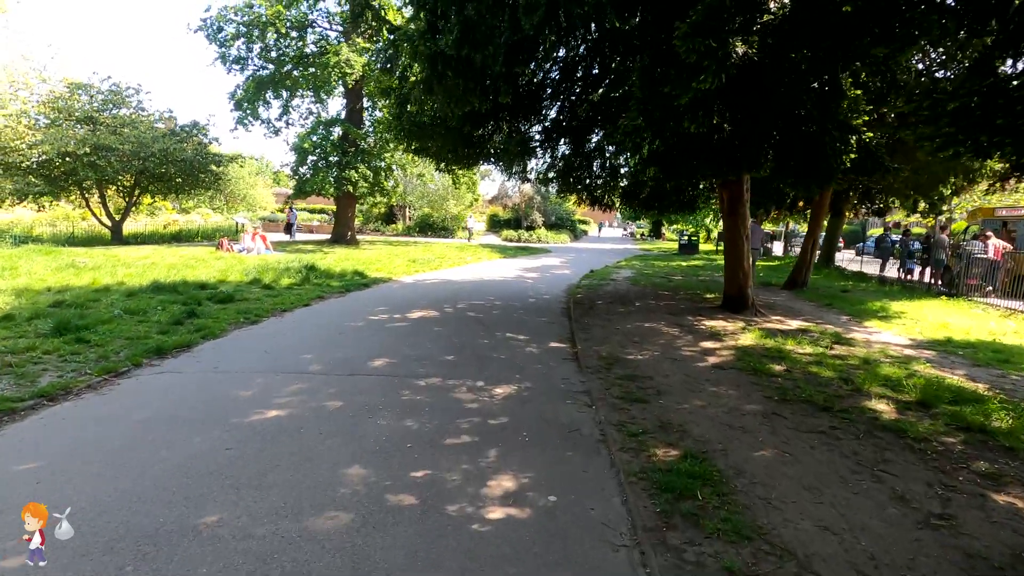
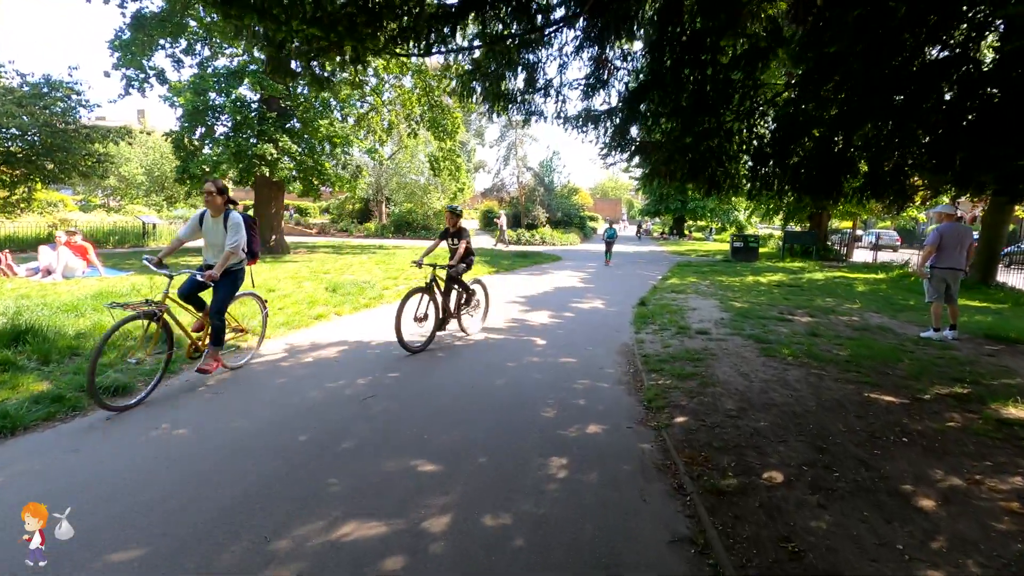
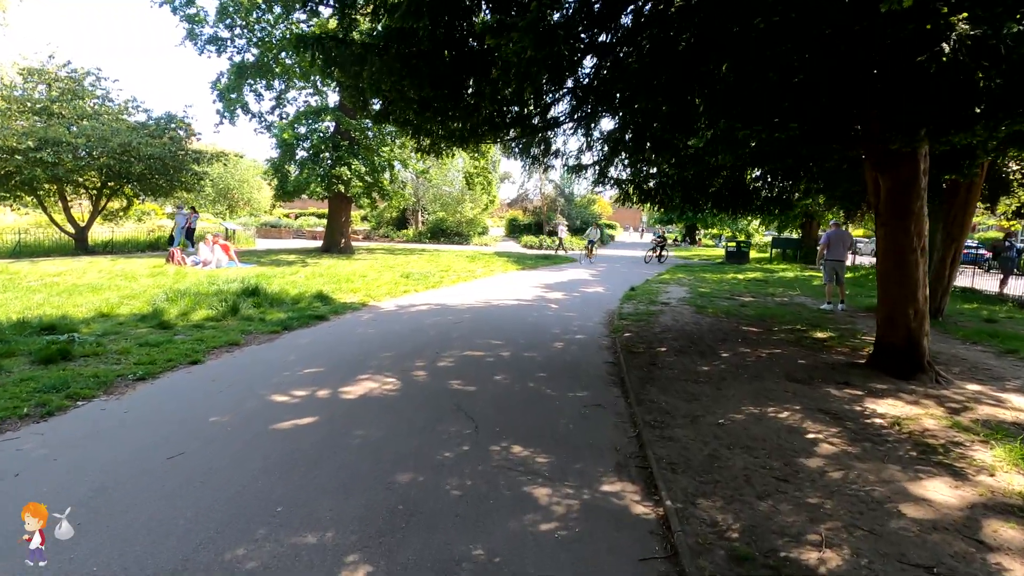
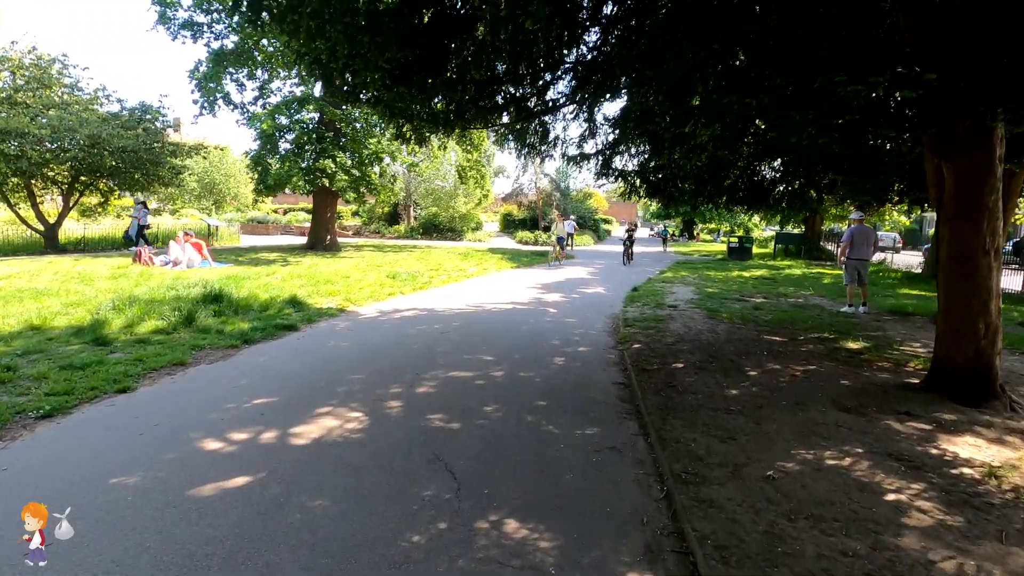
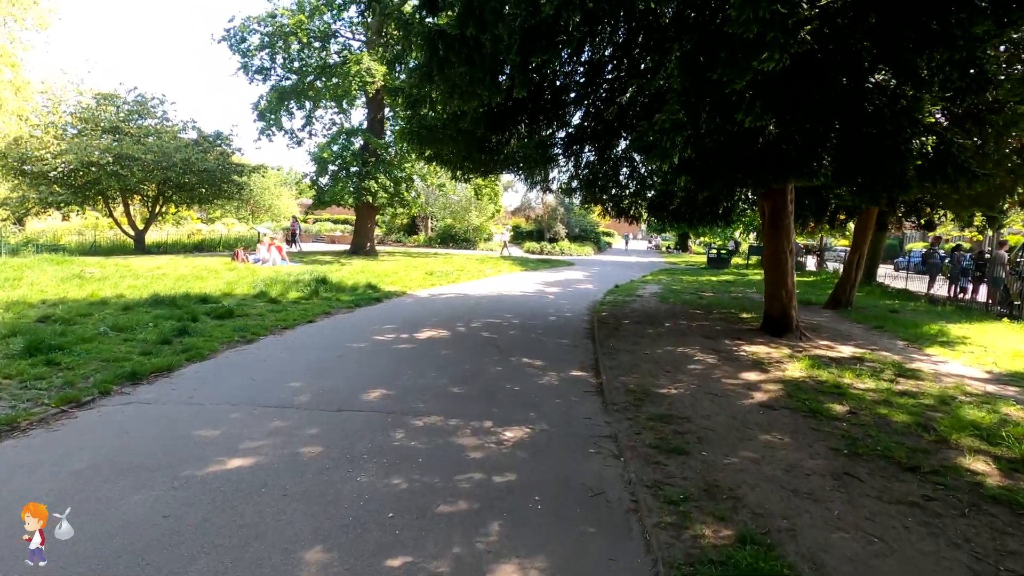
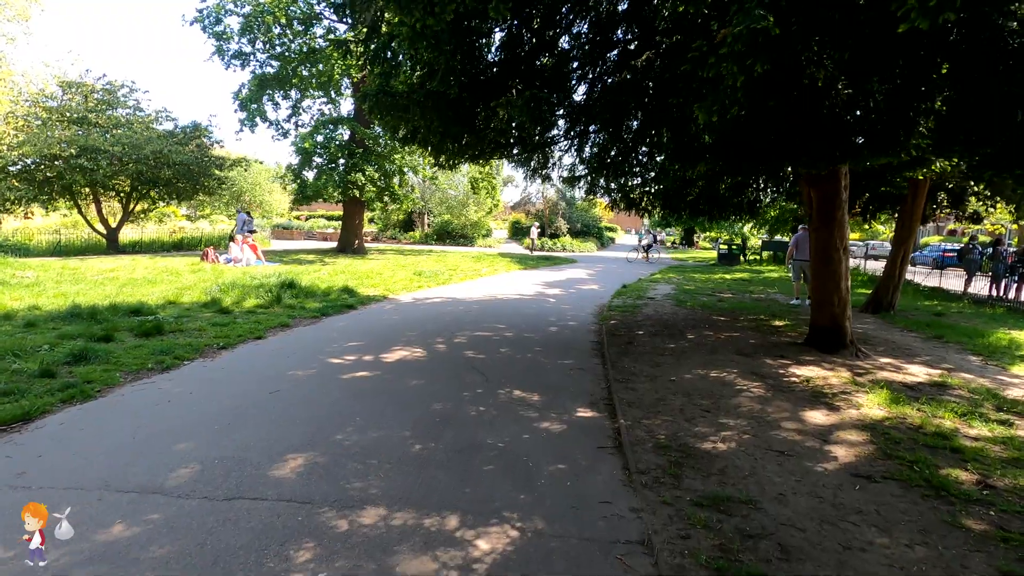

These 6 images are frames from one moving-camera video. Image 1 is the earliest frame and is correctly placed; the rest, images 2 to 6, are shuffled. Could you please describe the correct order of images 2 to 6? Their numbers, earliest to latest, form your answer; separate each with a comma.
5, 6, 3, 4, 2
